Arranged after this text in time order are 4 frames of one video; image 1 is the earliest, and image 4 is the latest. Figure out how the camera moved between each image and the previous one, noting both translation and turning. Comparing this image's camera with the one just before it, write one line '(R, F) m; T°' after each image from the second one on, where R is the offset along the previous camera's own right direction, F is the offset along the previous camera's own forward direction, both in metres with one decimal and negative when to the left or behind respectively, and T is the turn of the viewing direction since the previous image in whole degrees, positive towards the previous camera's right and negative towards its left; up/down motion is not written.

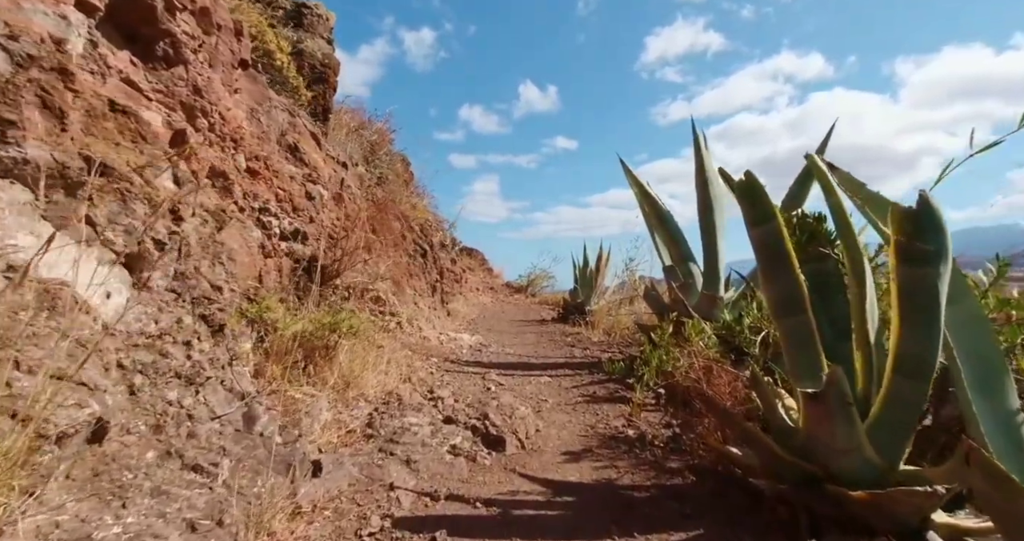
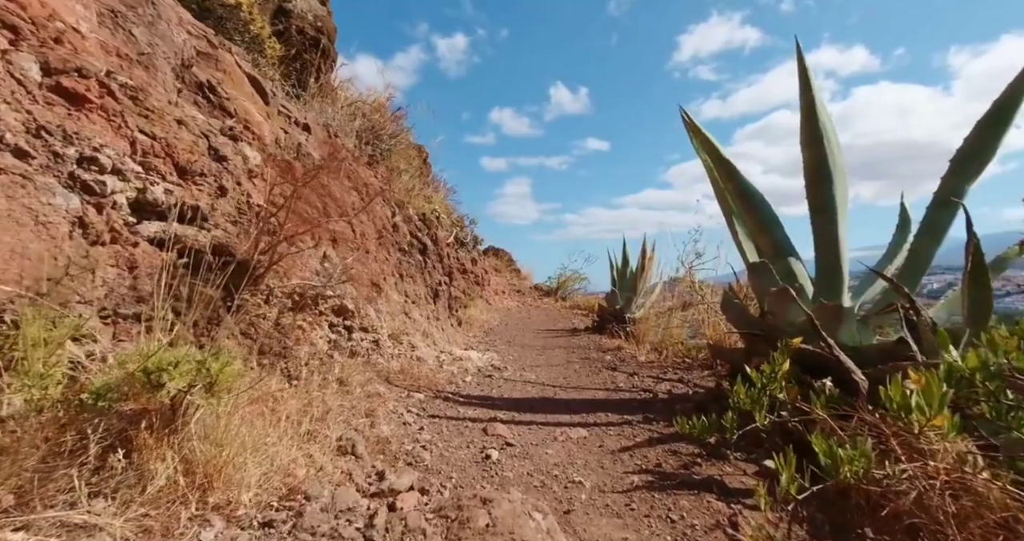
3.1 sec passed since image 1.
(+0.1, +1.3) m; -4°
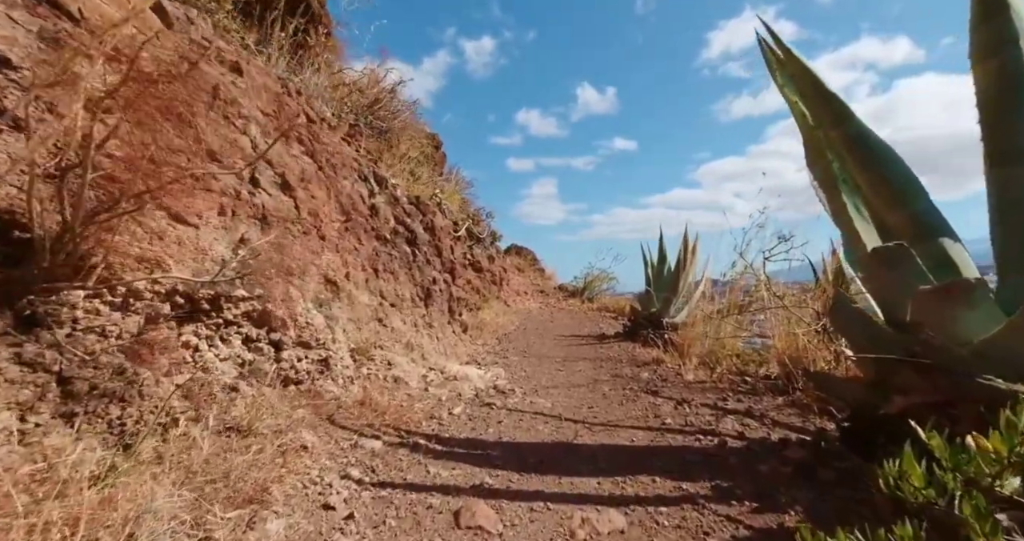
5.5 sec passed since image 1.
(+0.1, +1.0) m; -3°
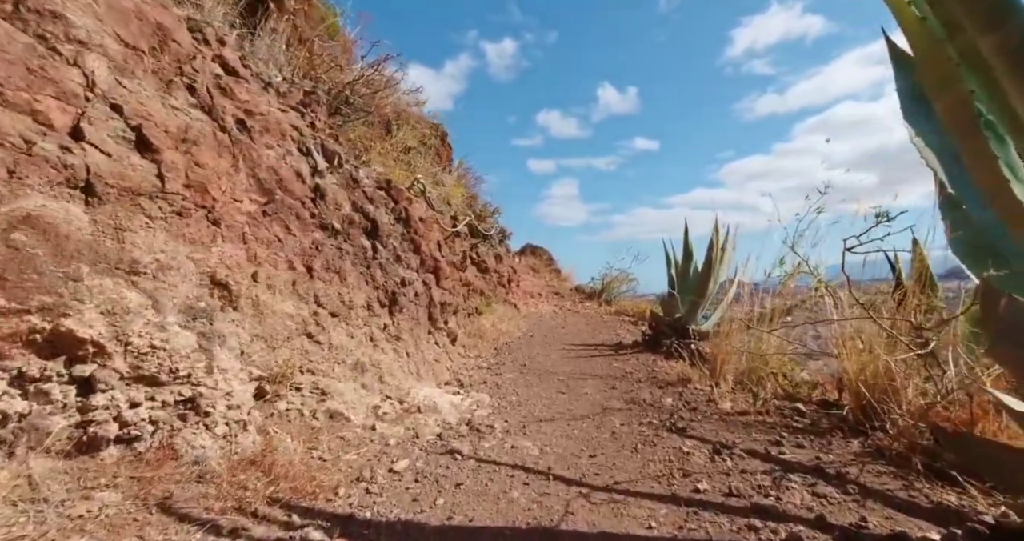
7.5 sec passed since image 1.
(+0.2, +0.8) m; -2°
